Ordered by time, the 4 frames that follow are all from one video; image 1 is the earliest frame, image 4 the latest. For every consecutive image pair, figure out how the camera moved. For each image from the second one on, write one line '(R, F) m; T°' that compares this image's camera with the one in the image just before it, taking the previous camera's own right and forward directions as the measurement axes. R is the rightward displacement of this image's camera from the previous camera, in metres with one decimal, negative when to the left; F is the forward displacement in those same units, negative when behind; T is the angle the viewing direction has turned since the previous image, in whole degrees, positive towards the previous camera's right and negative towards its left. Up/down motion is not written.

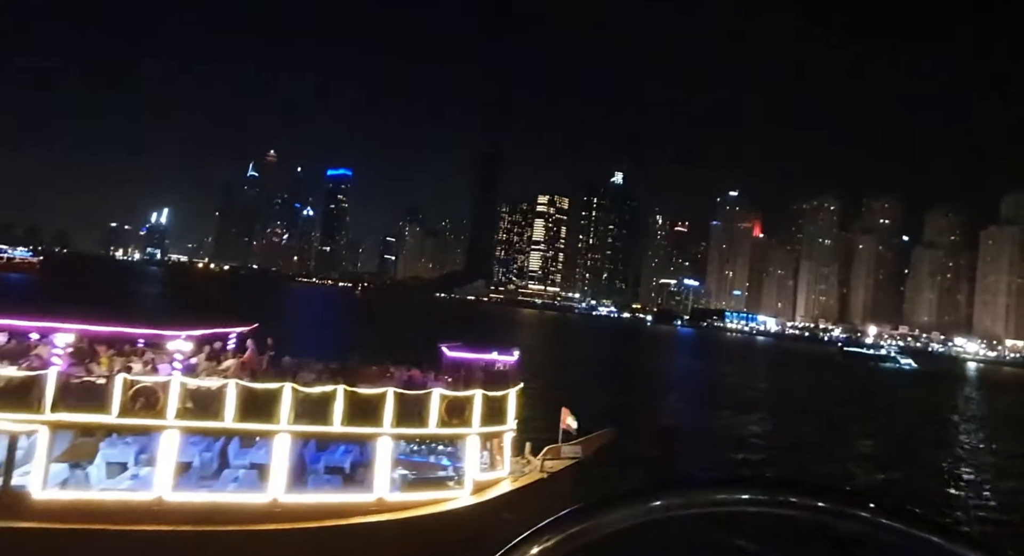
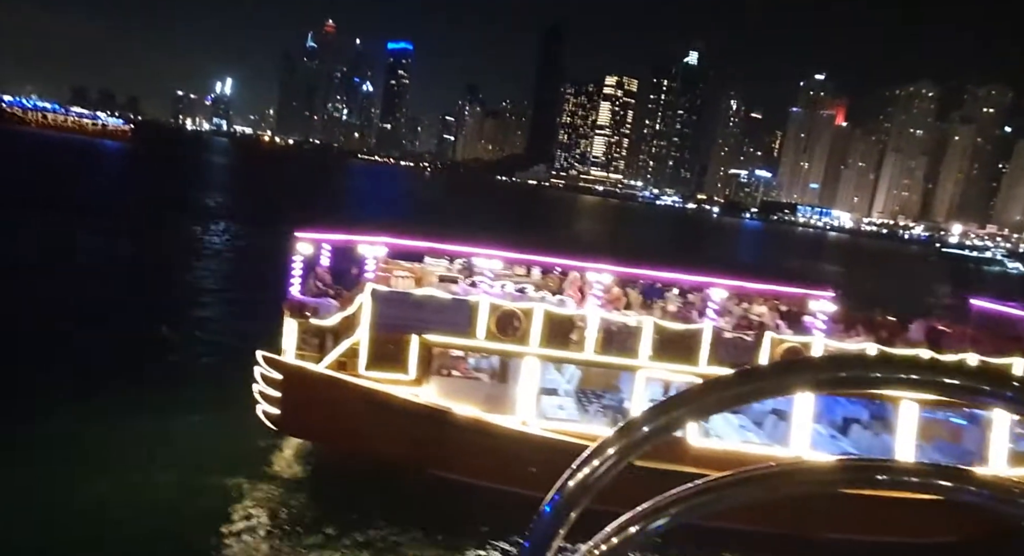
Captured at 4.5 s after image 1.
(-5.1, -0.5) m; -18°
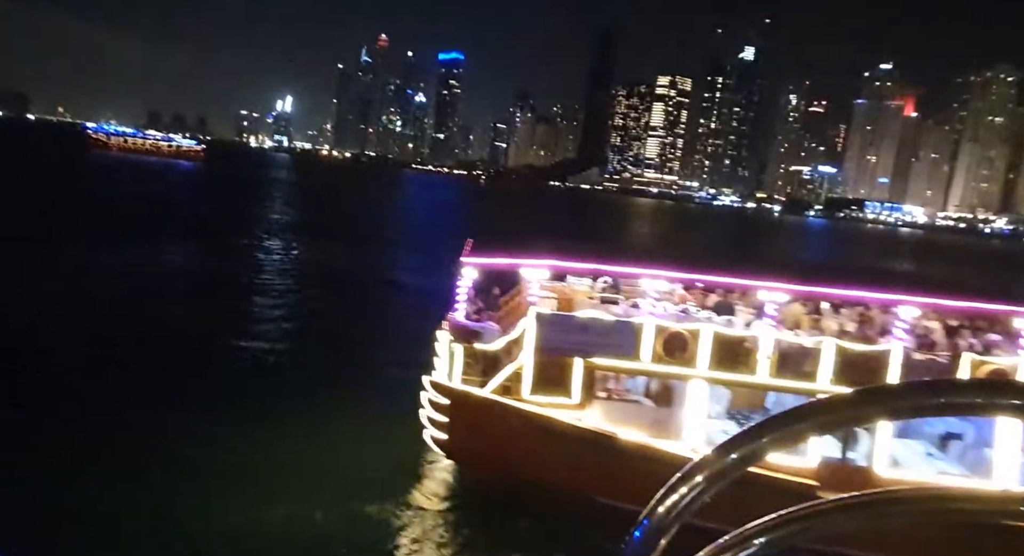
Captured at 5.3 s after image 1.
(-0.8, +0.3) m; -7°
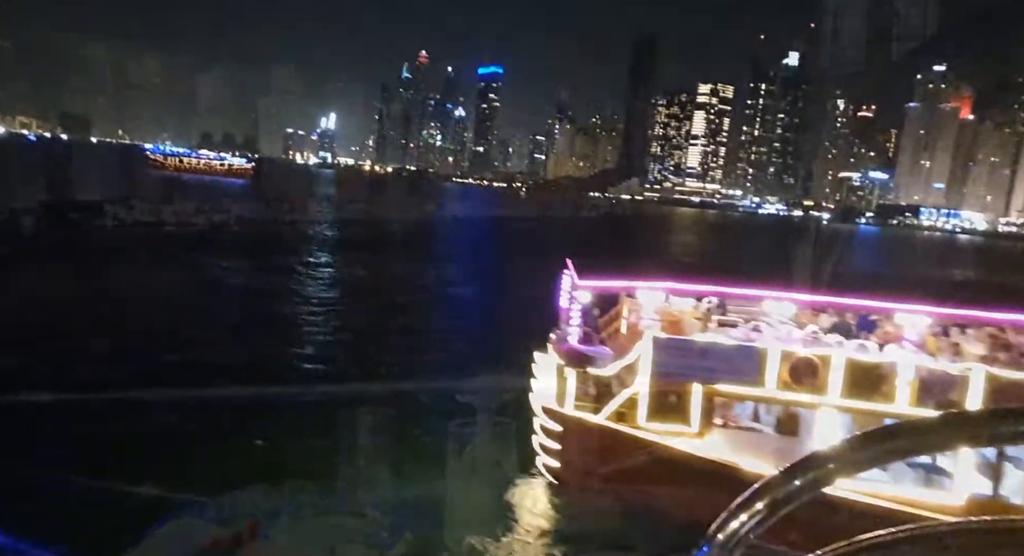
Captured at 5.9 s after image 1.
(-0.5, +0.4) m; -5°
